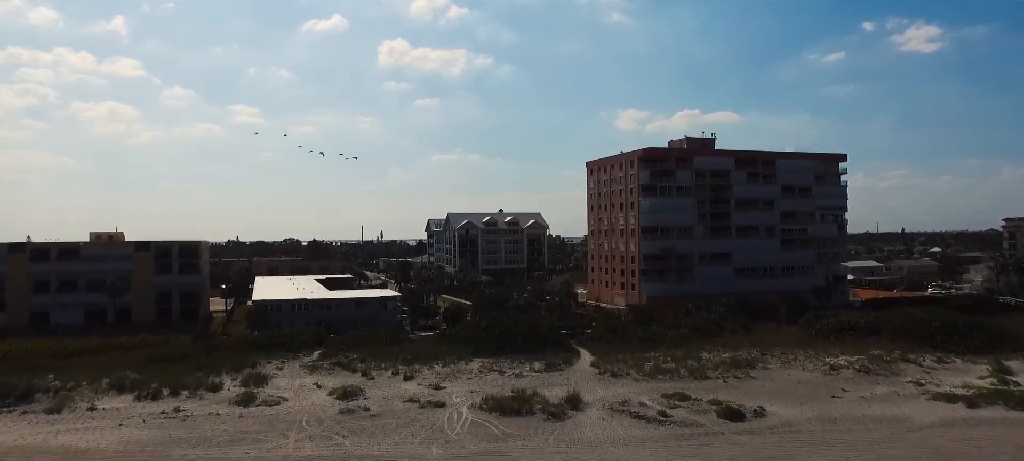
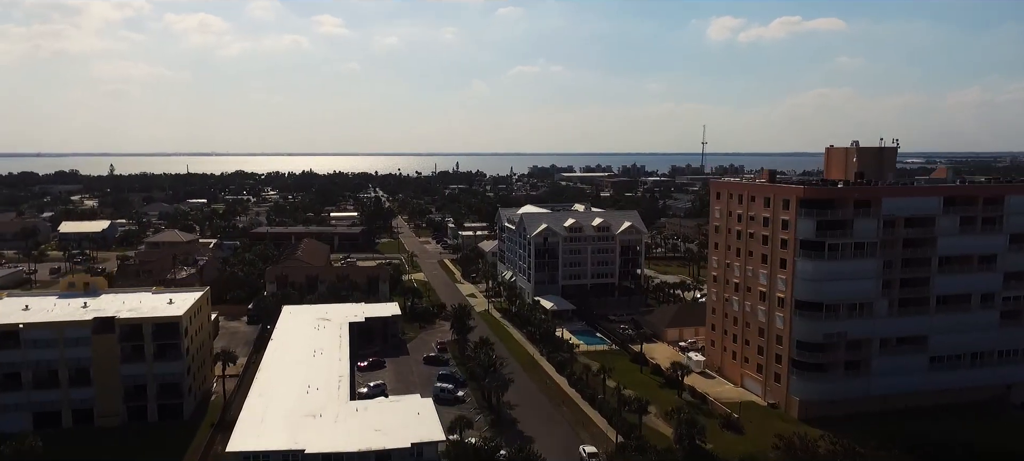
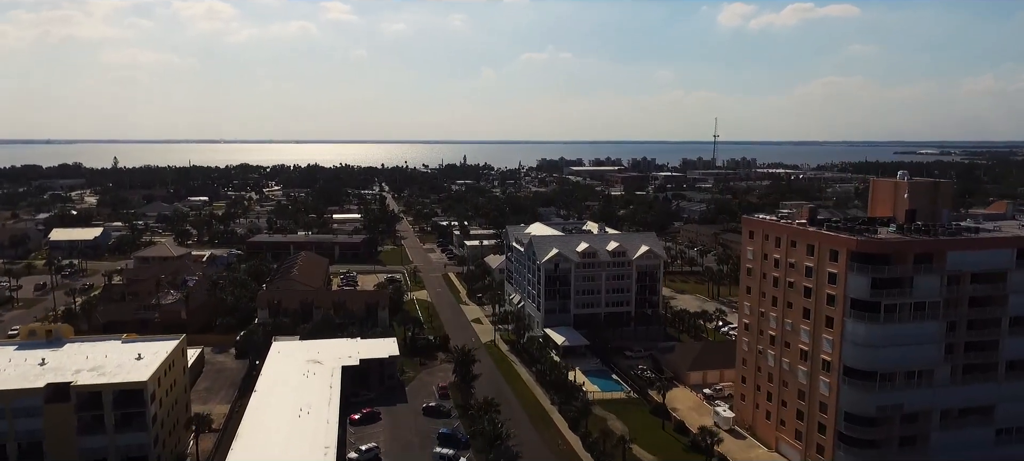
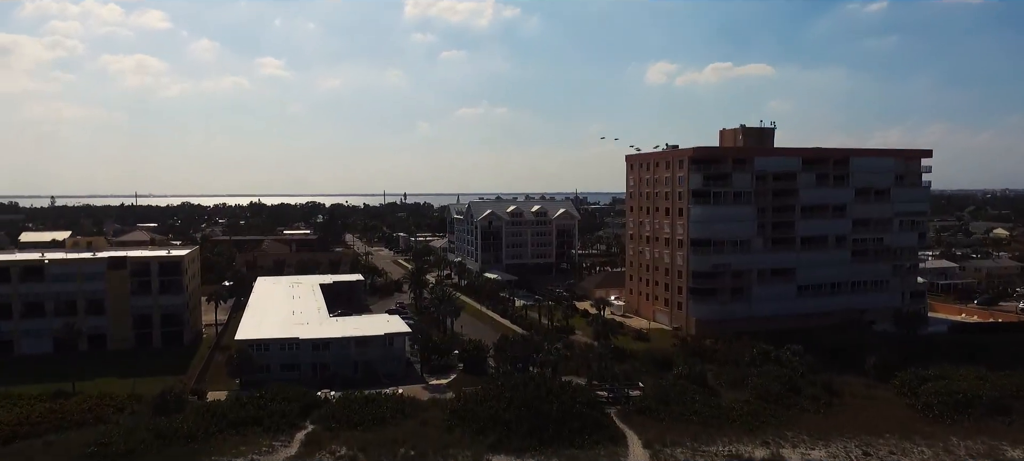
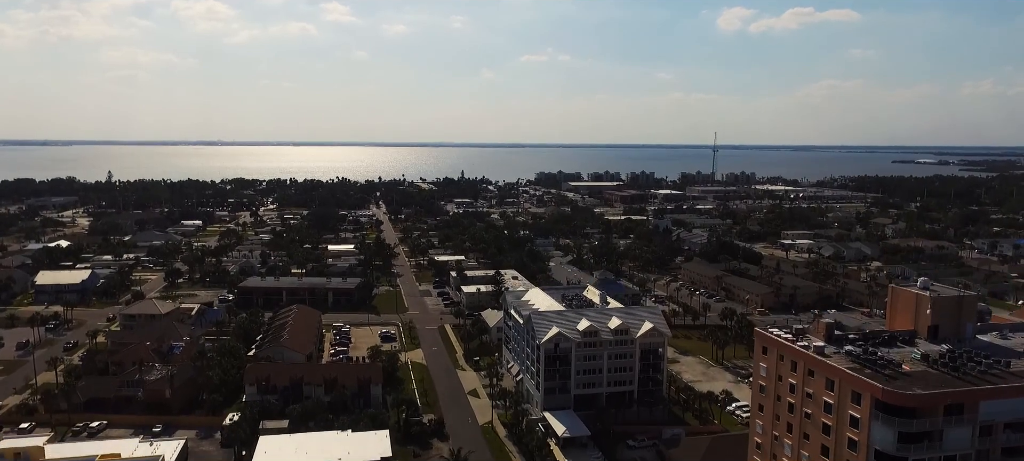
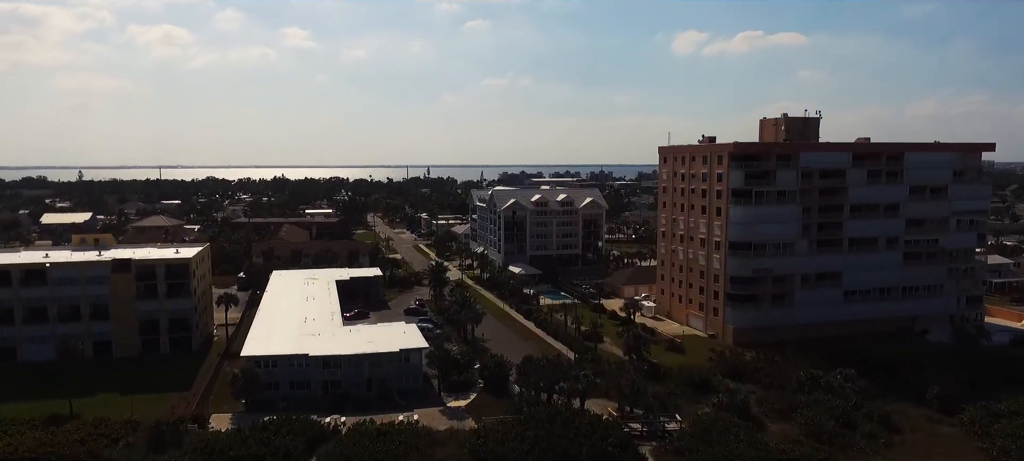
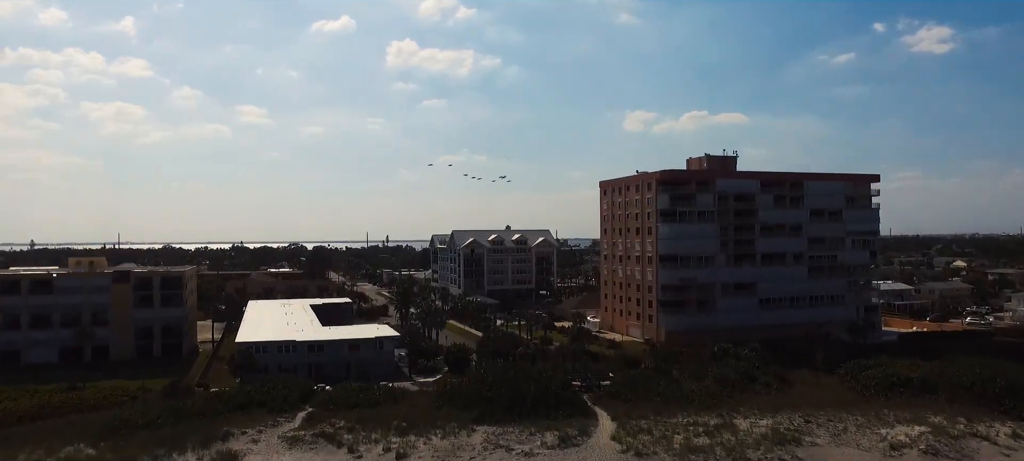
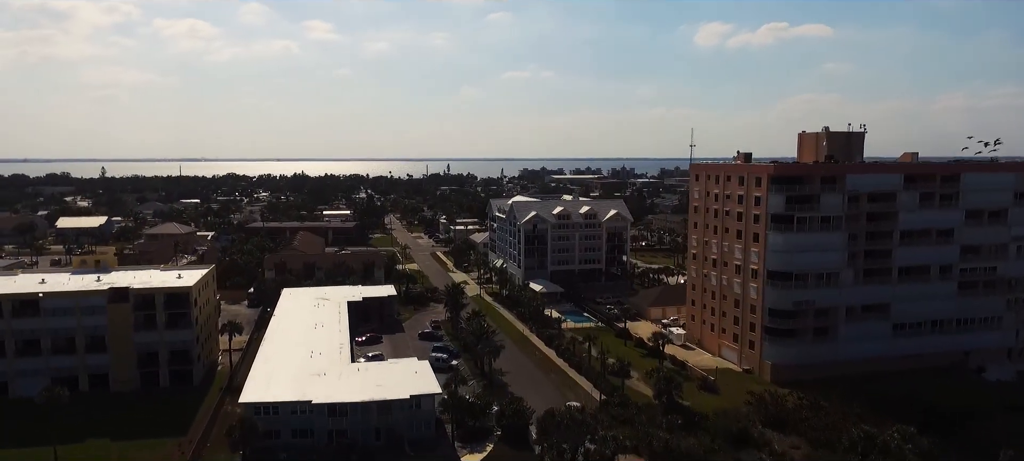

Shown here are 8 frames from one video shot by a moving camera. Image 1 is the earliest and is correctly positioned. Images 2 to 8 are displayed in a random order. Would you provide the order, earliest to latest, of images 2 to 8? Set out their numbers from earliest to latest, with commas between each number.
7, 4, 6, 8, 2, 3, 5
